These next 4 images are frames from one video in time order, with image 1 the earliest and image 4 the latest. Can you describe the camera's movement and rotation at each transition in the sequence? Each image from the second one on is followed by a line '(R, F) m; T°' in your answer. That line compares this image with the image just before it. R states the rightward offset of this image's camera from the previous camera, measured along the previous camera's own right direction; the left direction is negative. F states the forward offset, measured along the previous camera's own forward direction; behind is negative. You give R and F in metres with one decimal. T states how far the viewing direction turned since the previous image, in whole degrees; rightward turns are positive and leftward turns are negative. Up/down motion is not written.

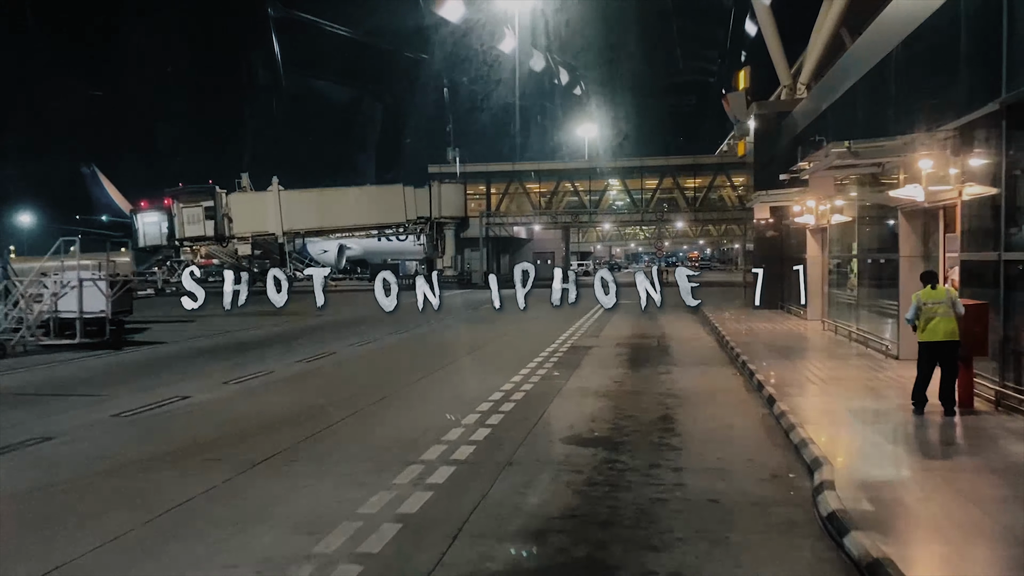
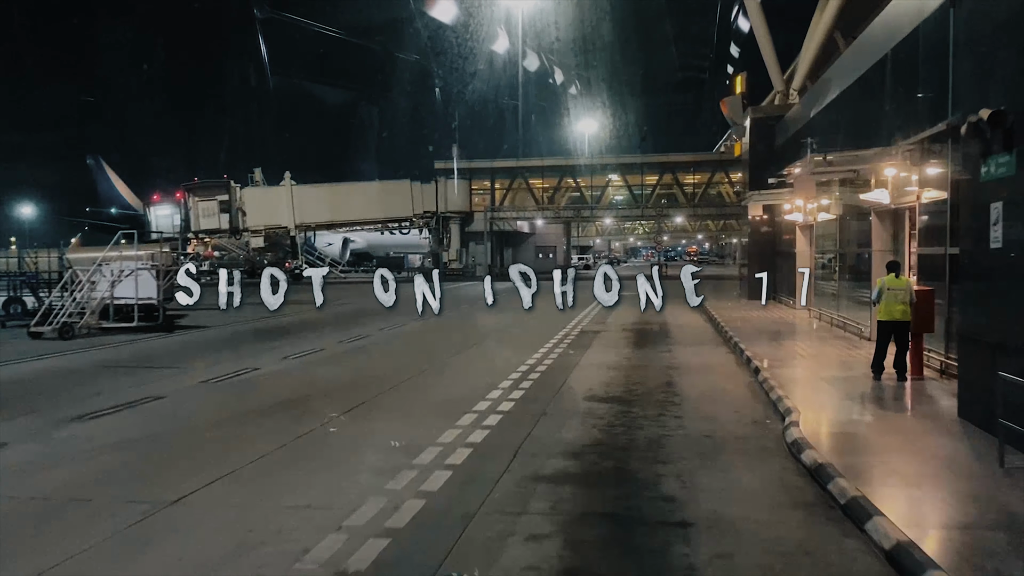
(-0.5, -2.0) m; 0°
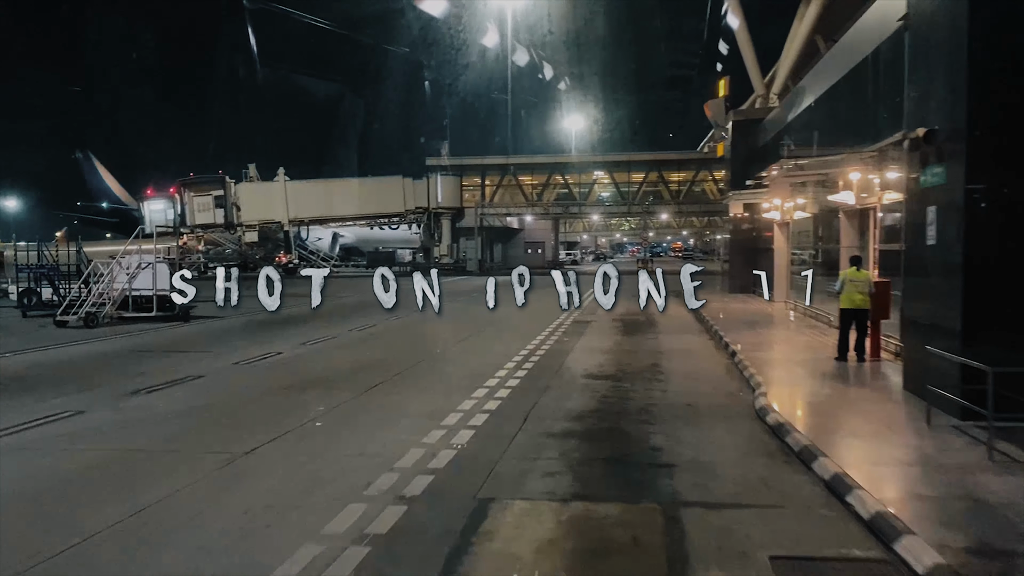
(-0.3, -1.4) m; +1°
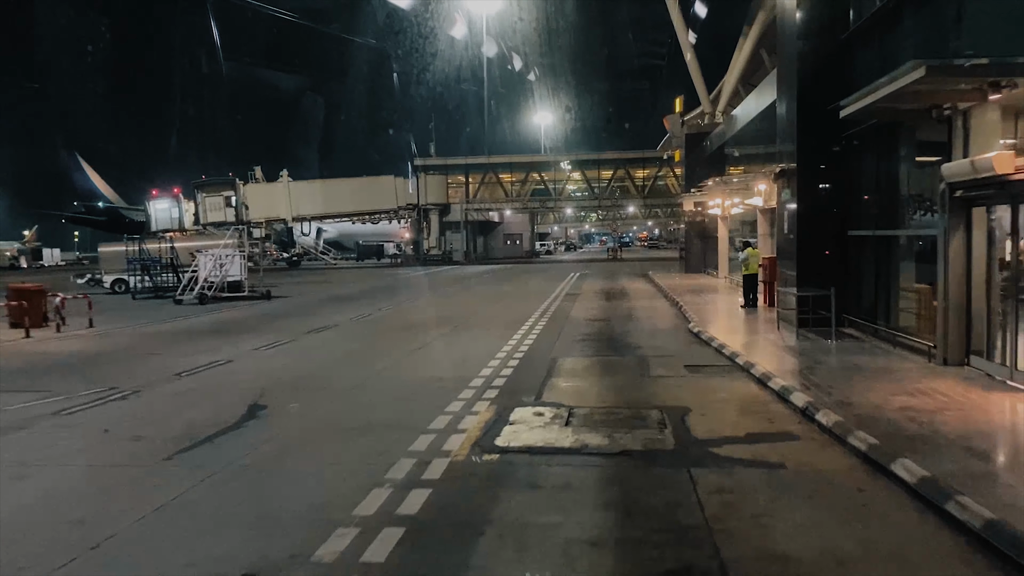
(-1.4, -7.1) m; +2°
